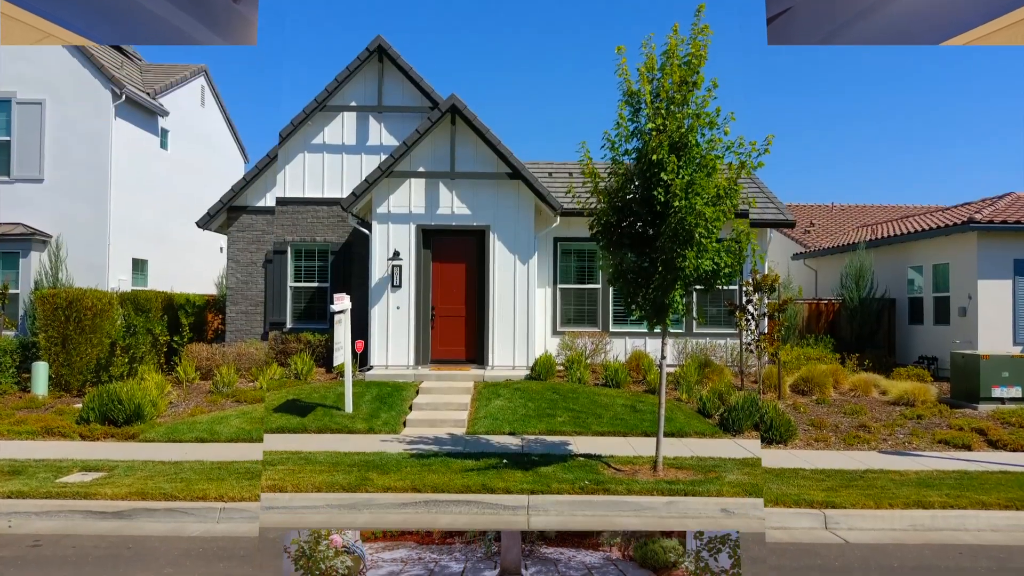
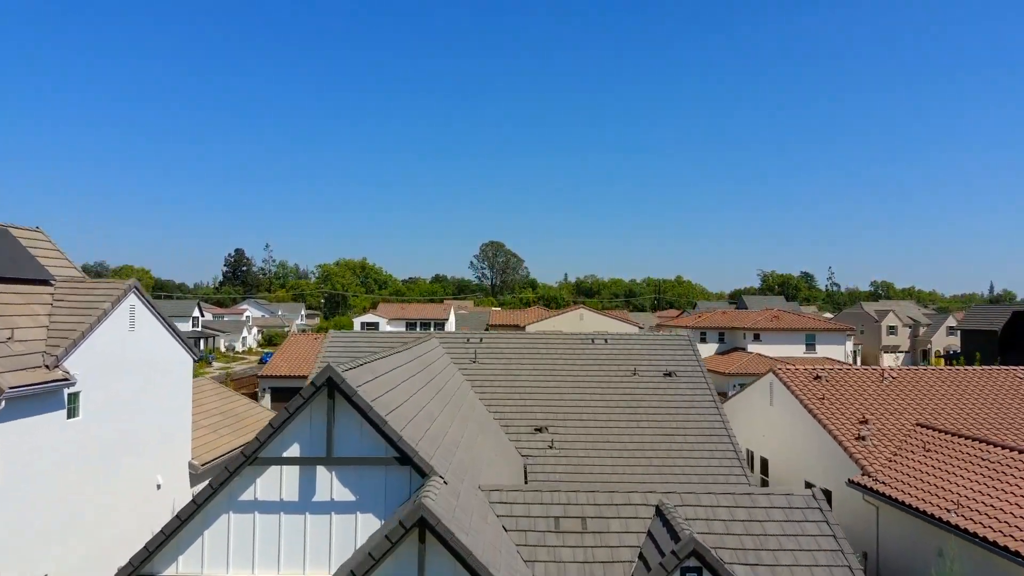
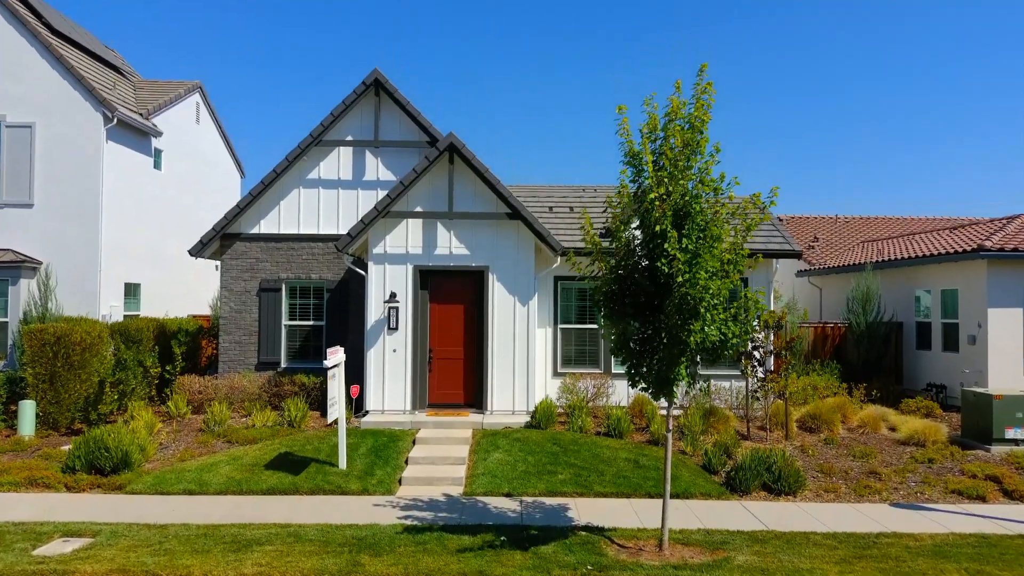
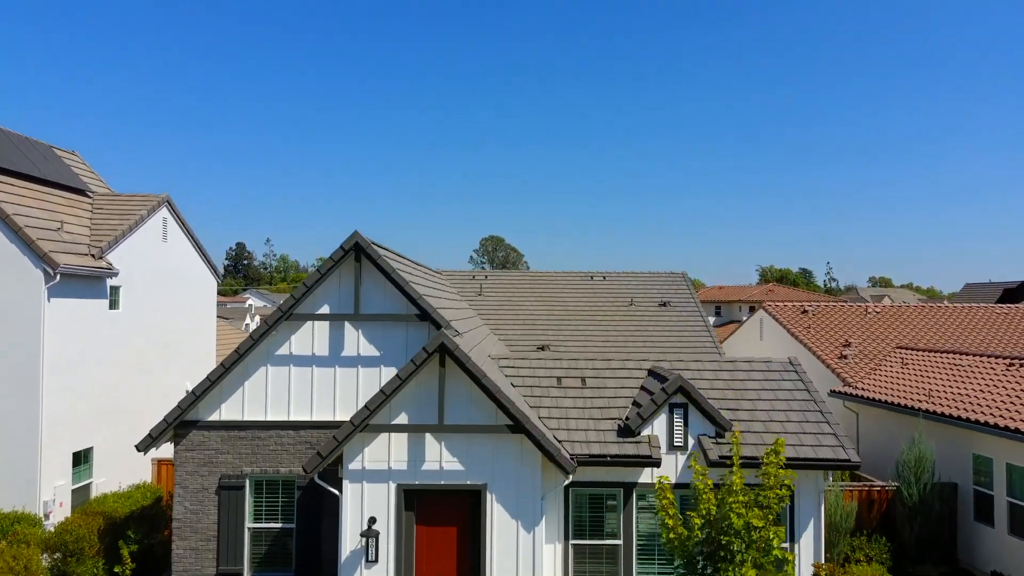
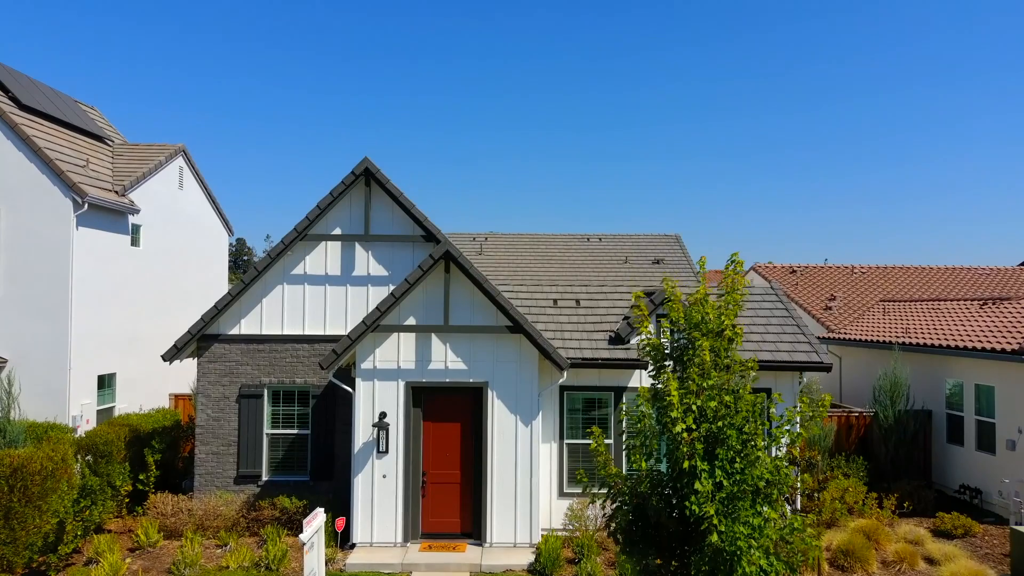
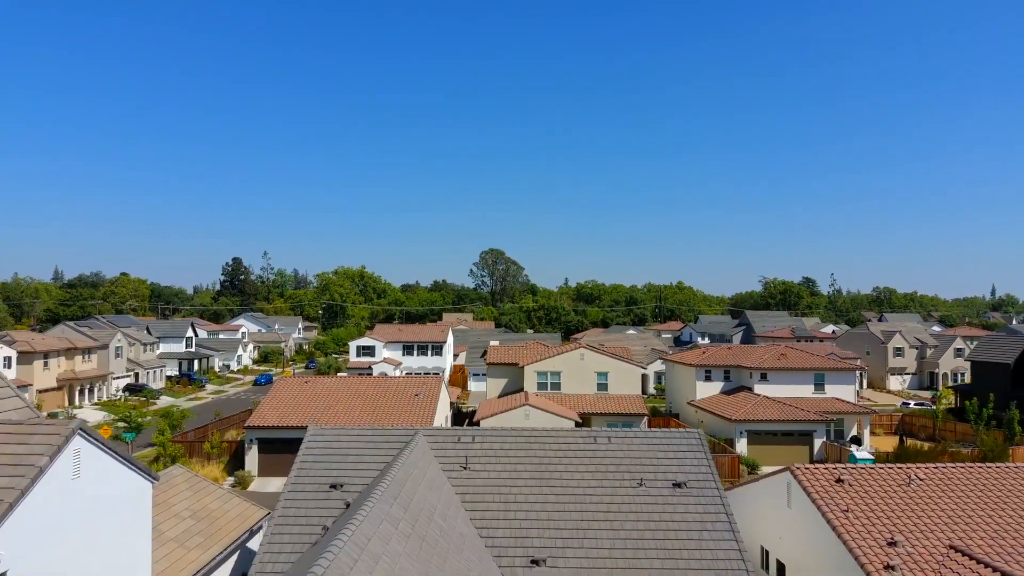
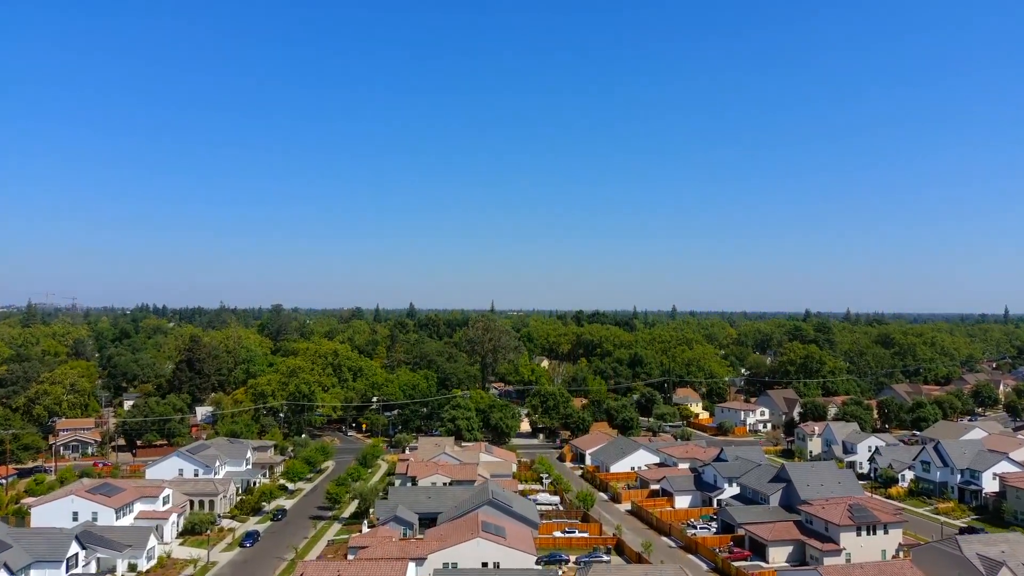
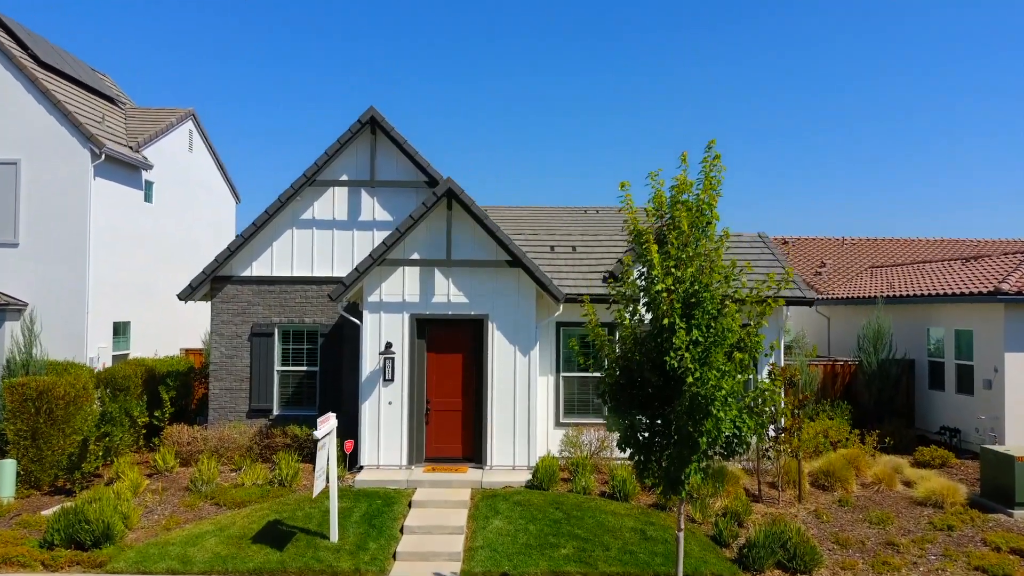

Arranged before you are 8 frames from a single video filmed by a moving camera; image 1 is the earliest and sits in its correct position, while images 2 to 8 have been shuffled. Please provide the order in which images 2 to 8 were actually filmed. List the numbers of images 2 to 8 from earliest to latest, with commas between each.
3, 8, 5, 4, 2, 6, 7
